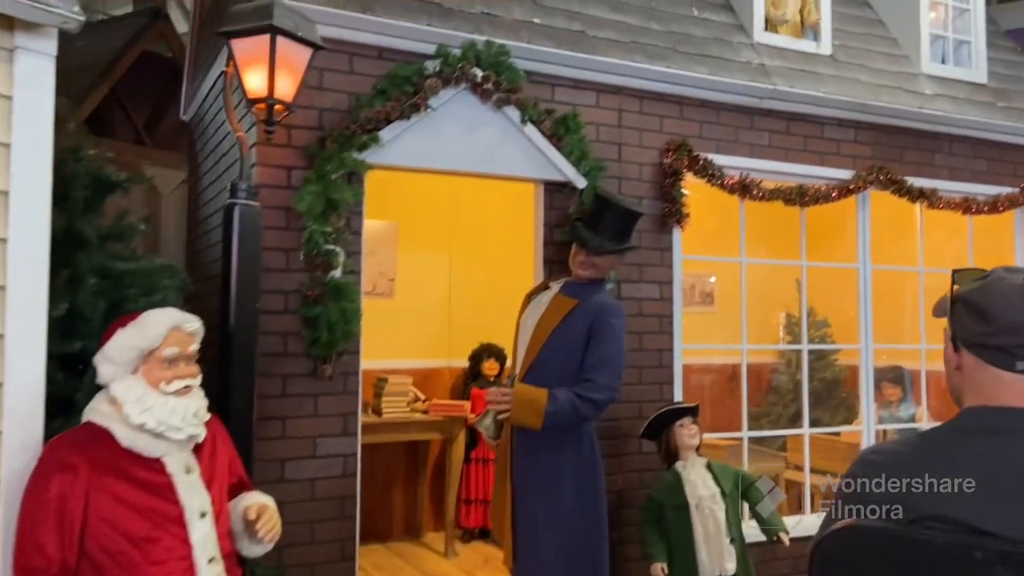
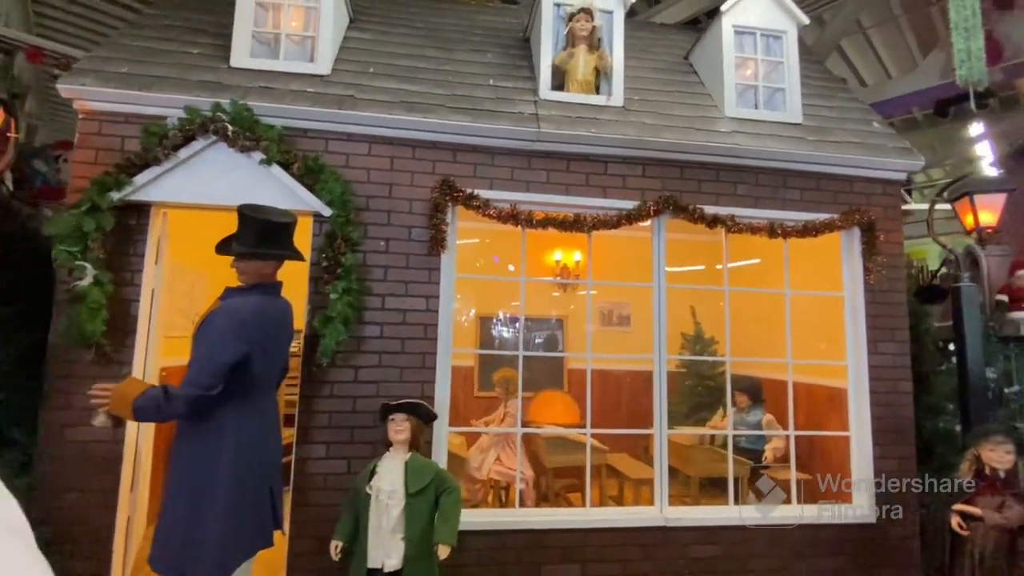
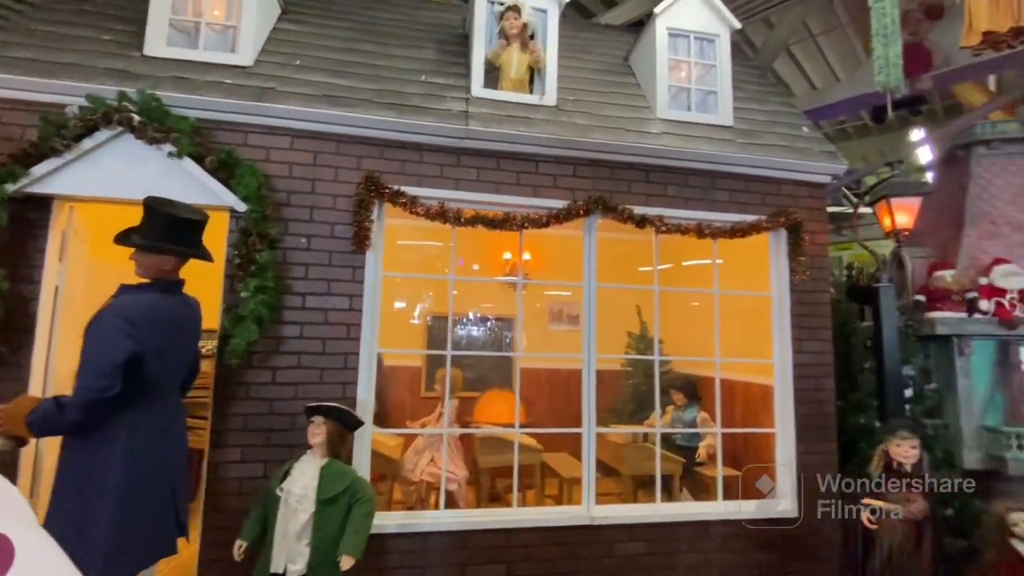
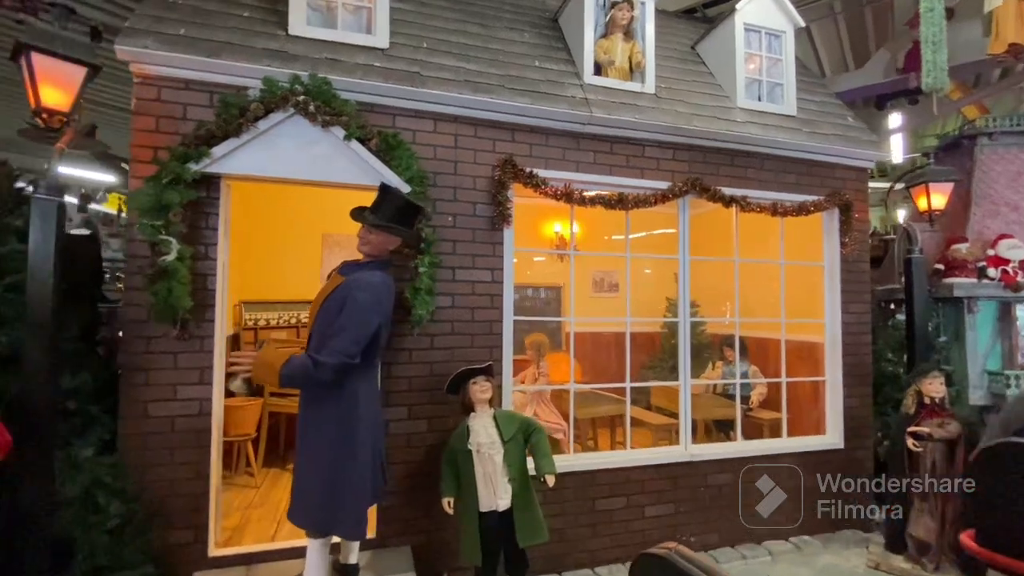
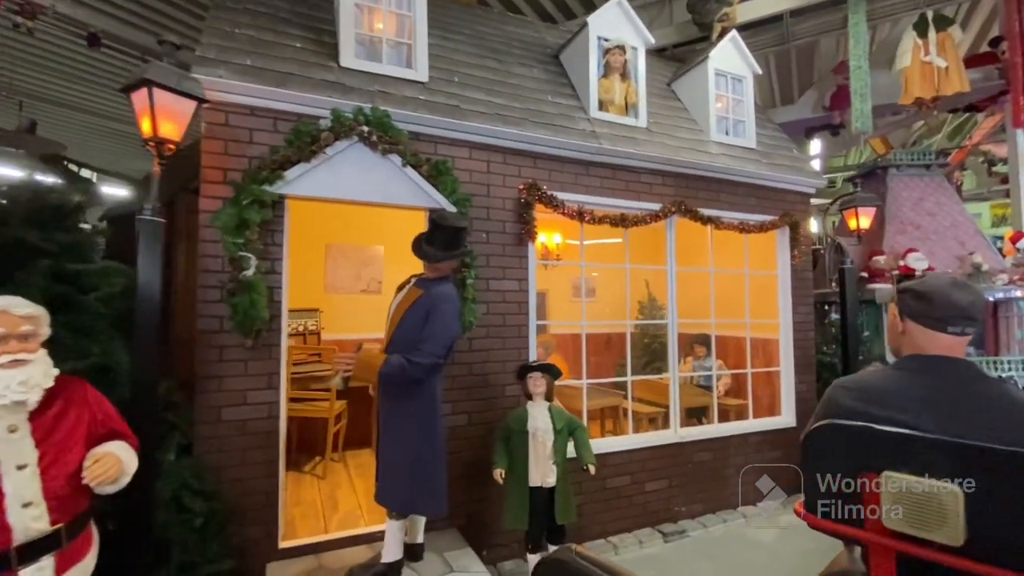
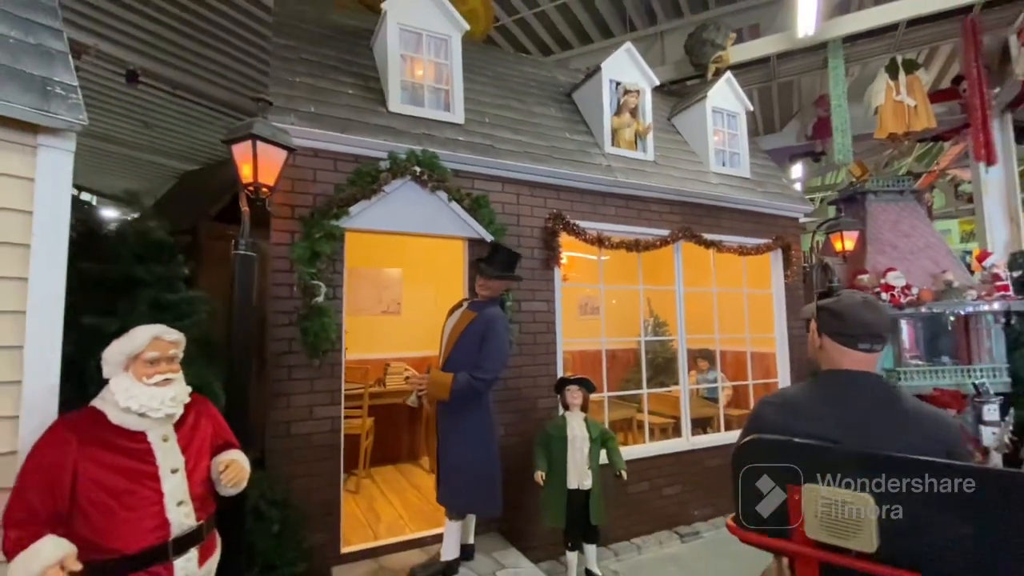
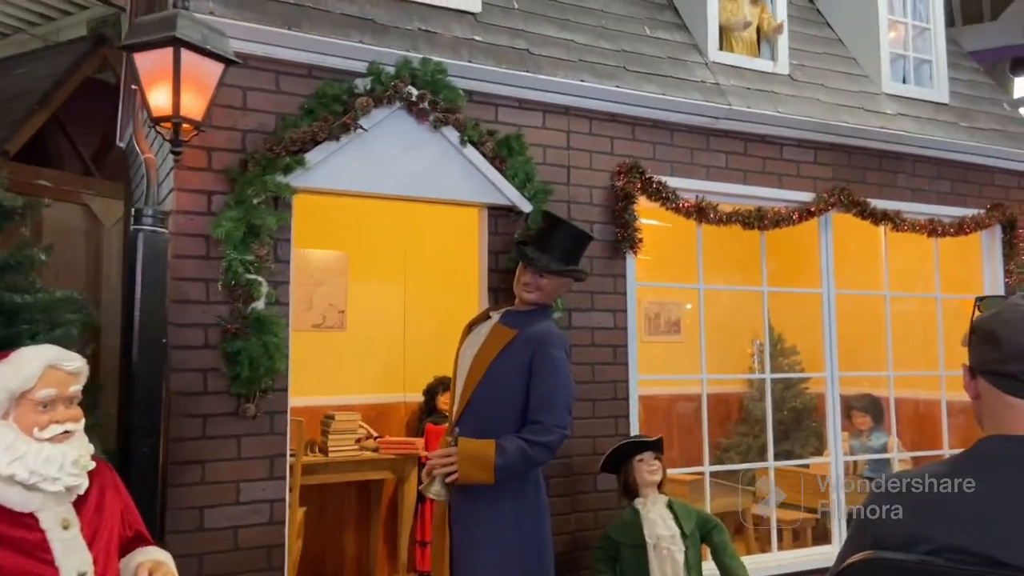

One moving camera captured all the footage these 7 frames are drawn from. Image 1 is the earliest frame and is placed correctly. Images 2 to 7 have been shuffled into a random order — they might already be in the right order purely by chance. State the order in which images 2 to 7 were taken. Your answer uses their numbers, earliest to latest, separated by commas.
7, 6, 5, 4, 2, 3
